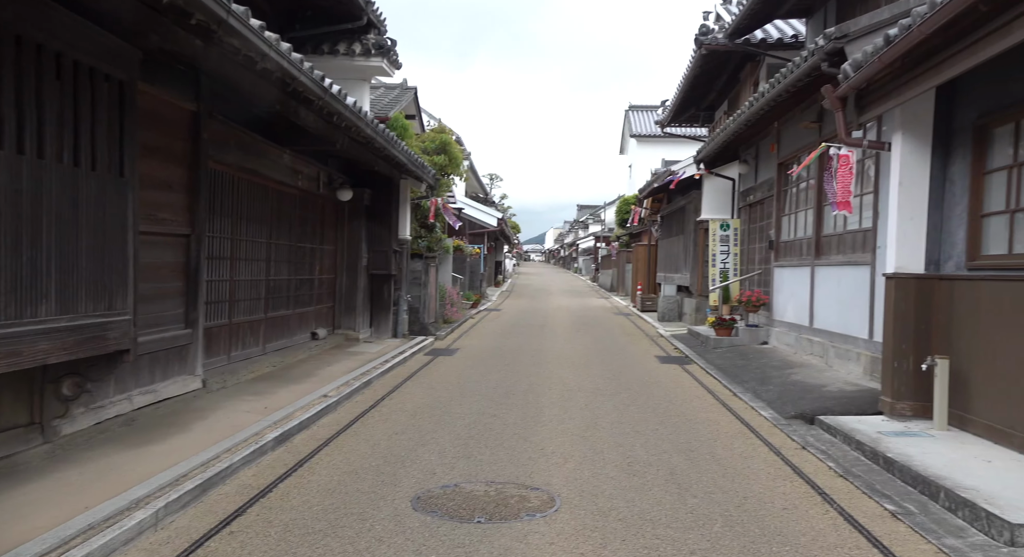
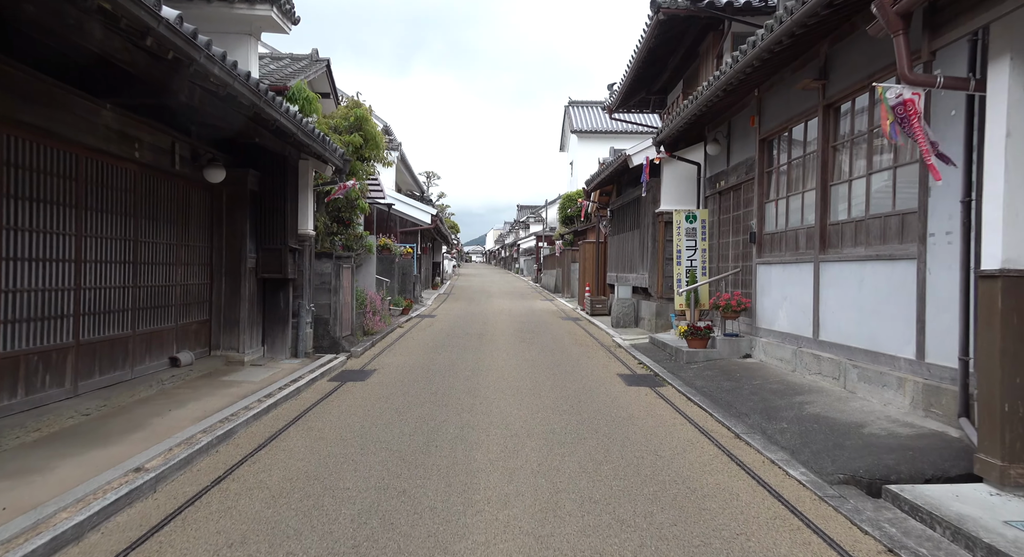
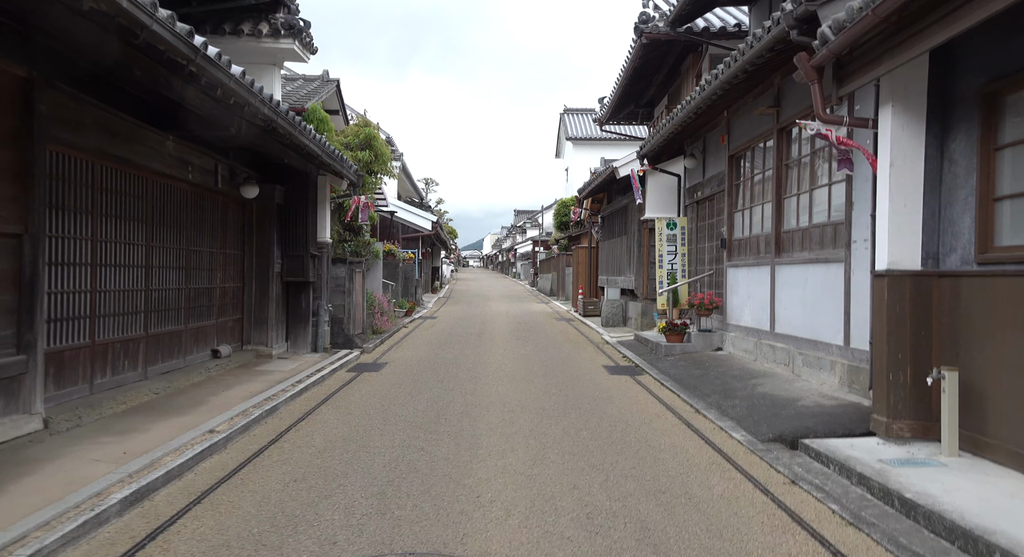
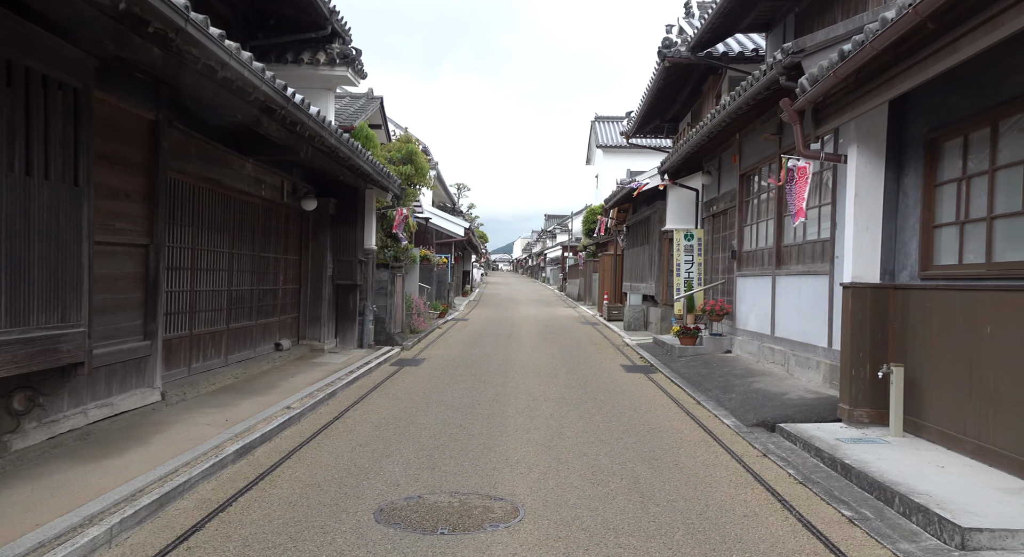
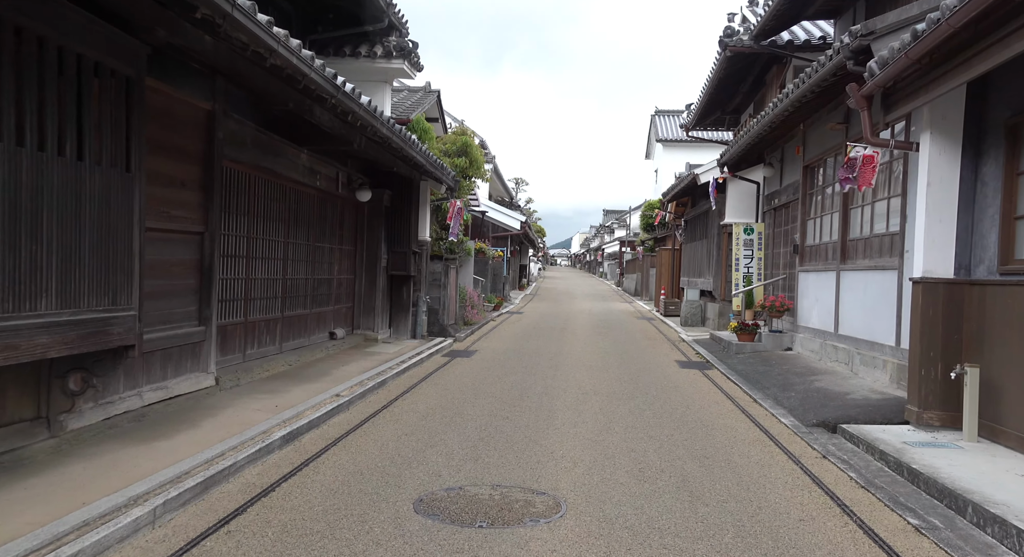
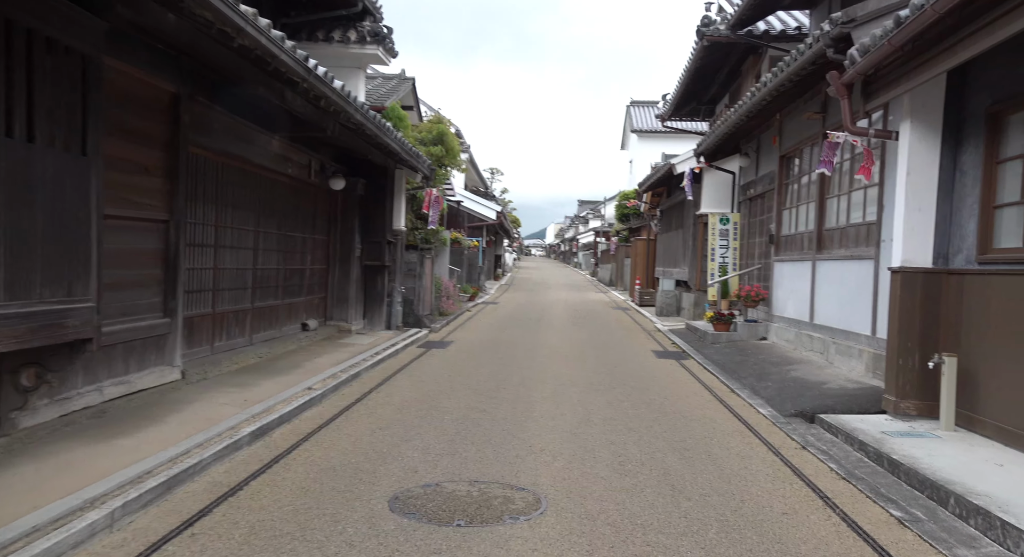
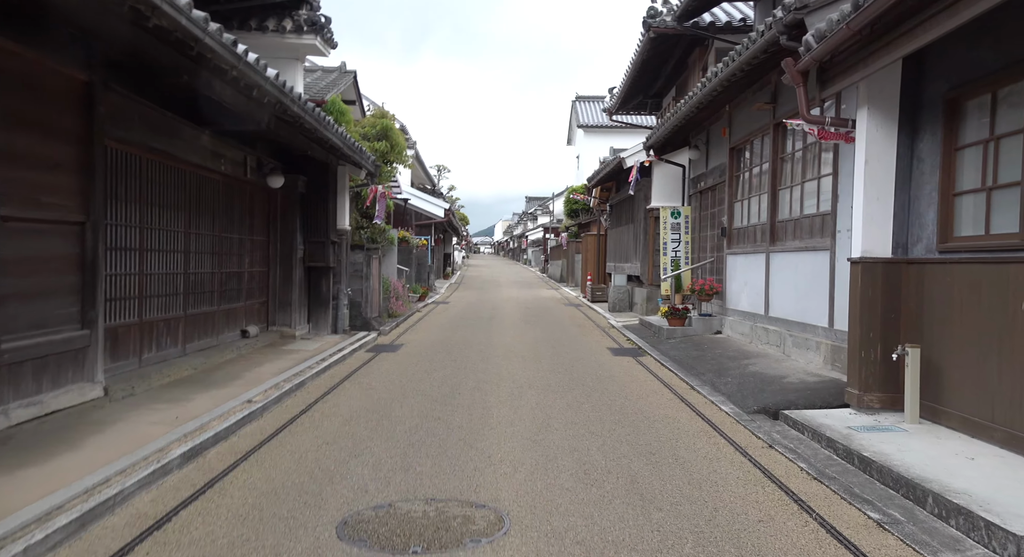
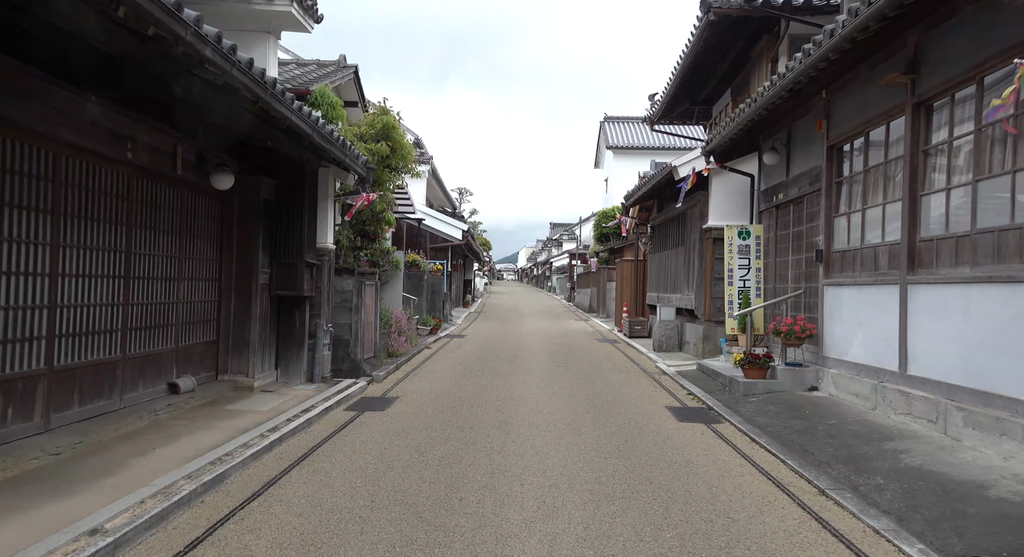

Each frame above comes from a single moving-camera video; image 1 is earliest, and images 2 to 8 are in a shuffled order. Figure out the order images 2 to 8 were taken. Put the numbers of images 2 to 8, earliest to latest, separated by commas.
4, 5, 6, 7, 3, 2, 8
